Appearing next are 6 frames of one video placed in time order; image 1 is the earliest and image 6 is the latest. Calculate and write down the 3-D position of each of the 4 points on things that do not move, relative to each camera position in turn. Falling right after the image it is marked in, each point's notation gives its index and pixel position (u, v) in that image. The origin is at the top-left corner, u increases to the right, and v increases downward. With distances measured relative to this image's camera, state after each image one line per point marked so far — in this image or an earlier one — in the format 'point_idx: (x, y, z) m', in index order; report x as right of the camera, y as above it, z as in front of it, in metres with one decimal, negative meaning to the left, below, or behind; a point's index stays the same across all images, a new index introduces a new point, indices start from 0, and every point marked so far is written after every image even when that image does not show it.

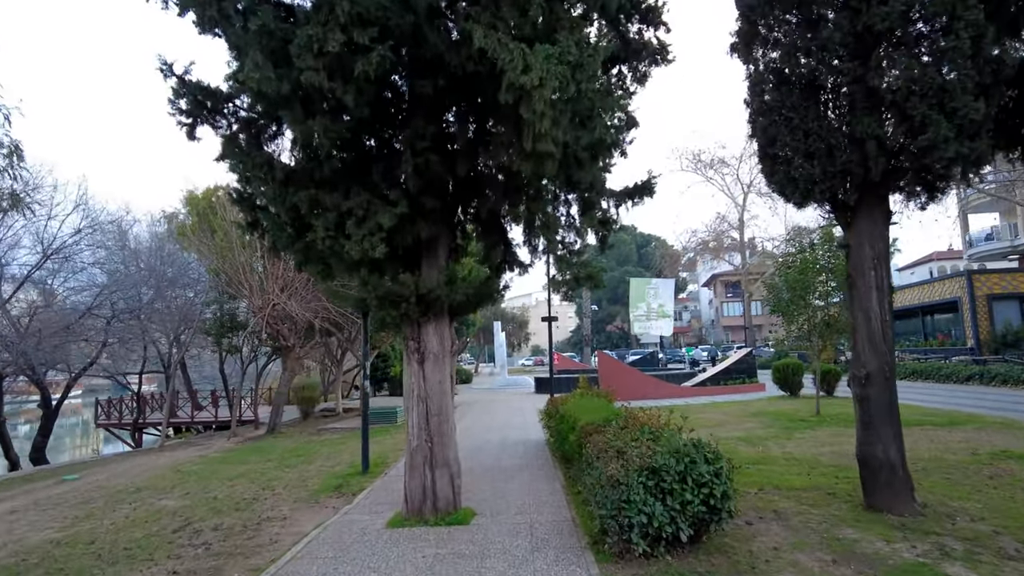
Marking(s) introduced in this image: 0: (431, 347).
0: (-1.1, -0.8, +8.4) m
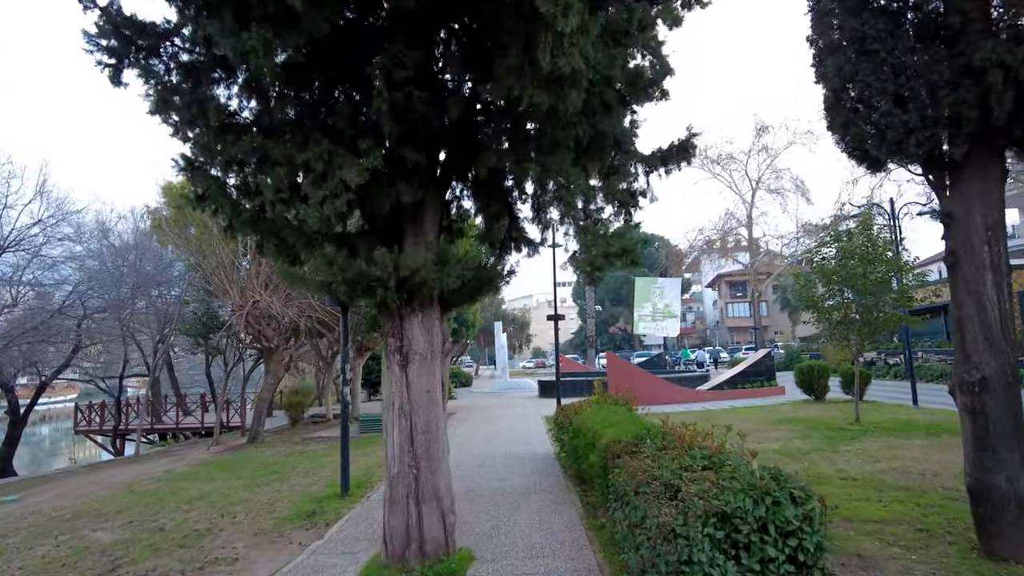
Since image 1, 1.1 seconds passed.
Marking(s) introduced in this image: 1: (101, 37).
0: (-1.0, -0.6, +6.6) m
1: (-4.6, +2.8, +7.1) m
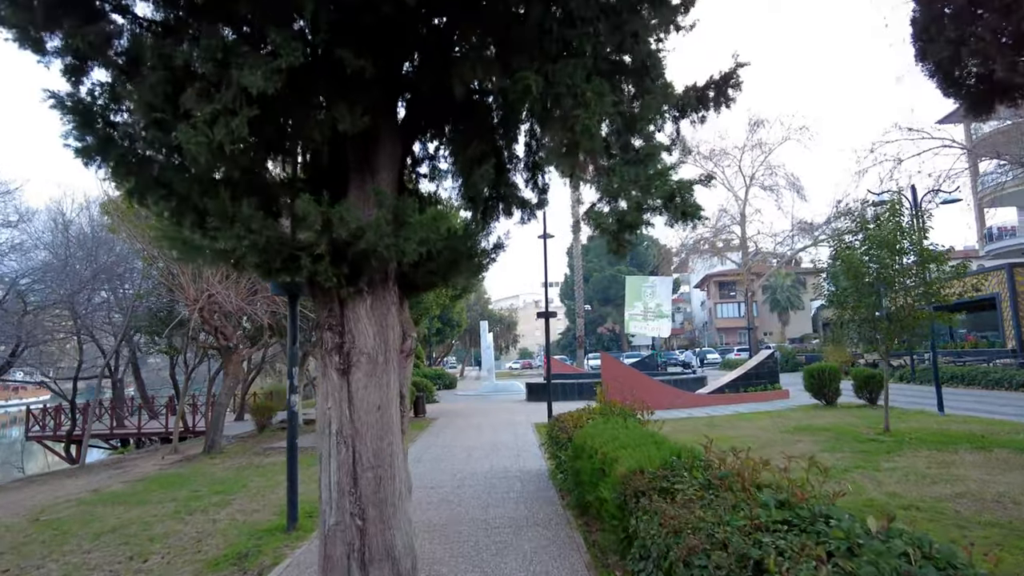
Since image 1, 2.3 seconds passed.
0: (-1.1, -0.4, +4.7) m
1: (-4.7, +3.0, +5.1) m
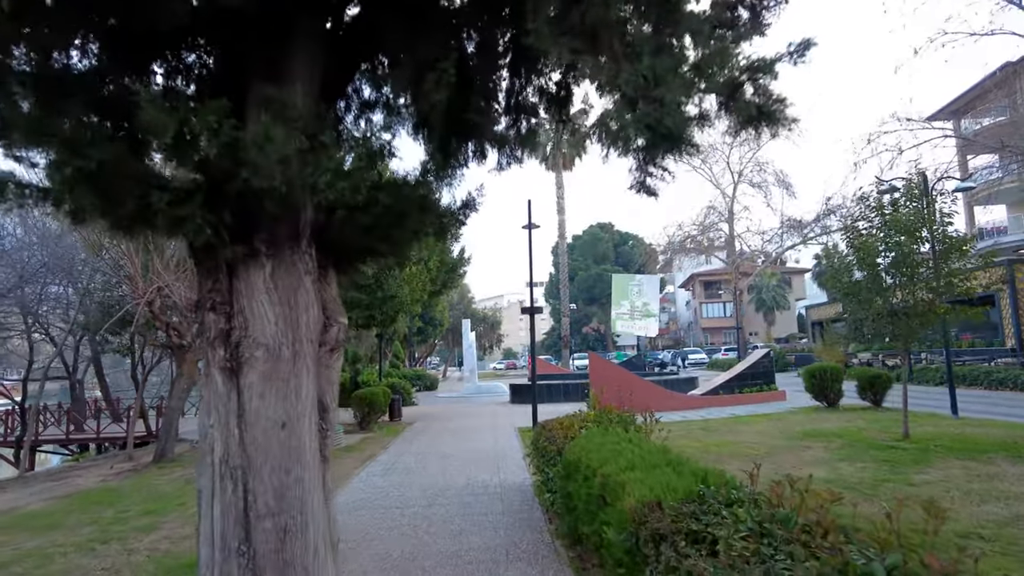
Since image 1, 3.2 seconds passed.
0: (-1.2, -0.2, +3.2) m
1: (-4.9, +3.2, +3.5) m
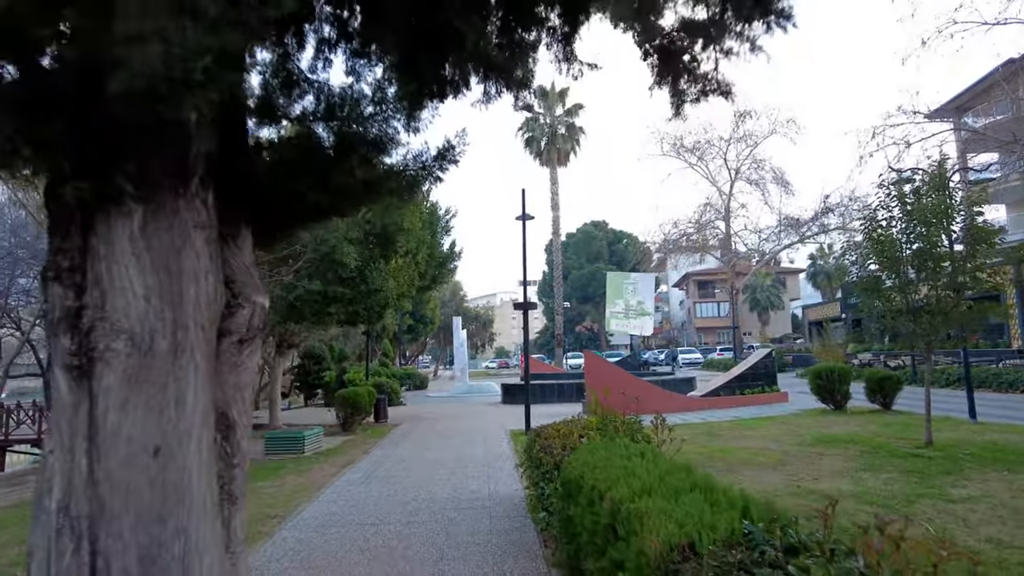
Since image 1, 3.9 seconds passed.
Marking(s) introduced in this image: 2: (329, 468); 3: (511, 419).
0: (-1.3, -0.1, +2.1) m
1: (-4.9, +3.4, +2.5) m
2: (-3.7, -3.6, +12.8) m
3: (0.0, -4.0, +19.4) m
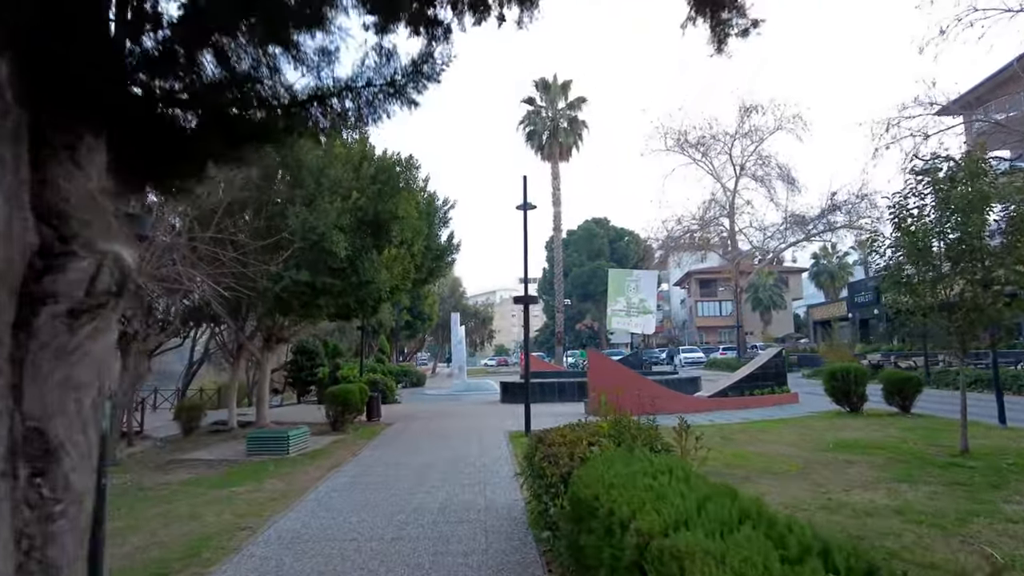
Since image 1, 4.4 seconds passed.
0: (-1.3, +0.1, +1.2) m
1: (-4.8, +3.6, +1.5) m
2: (-3.7, -3.4, +11.8) m
3: (-0.1, -3.8, +18.4) m
